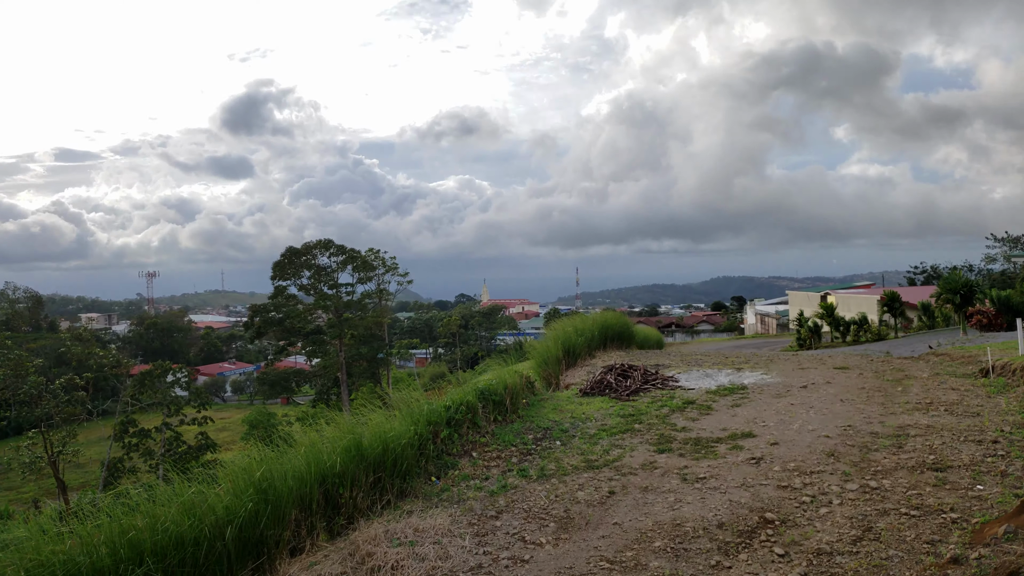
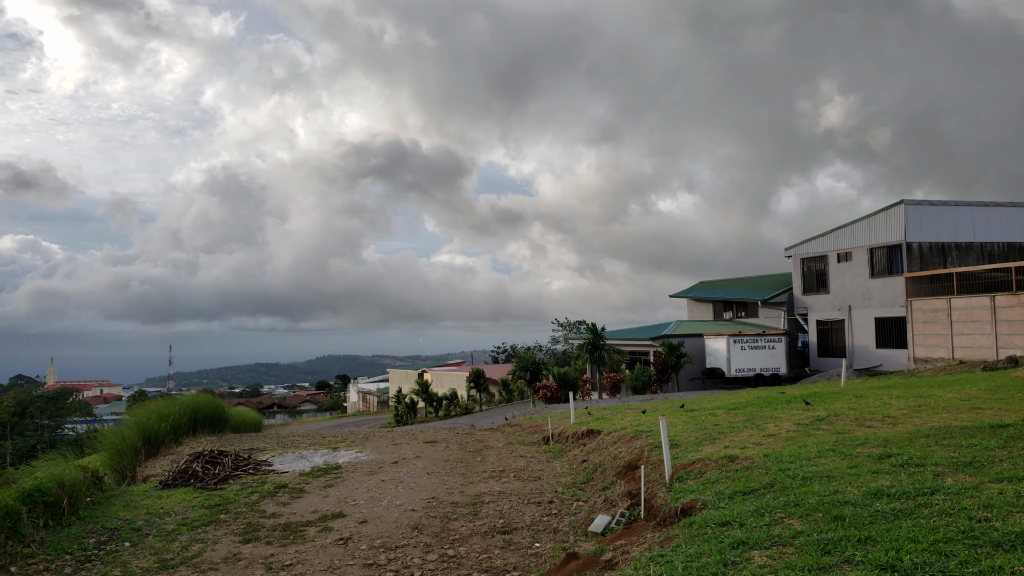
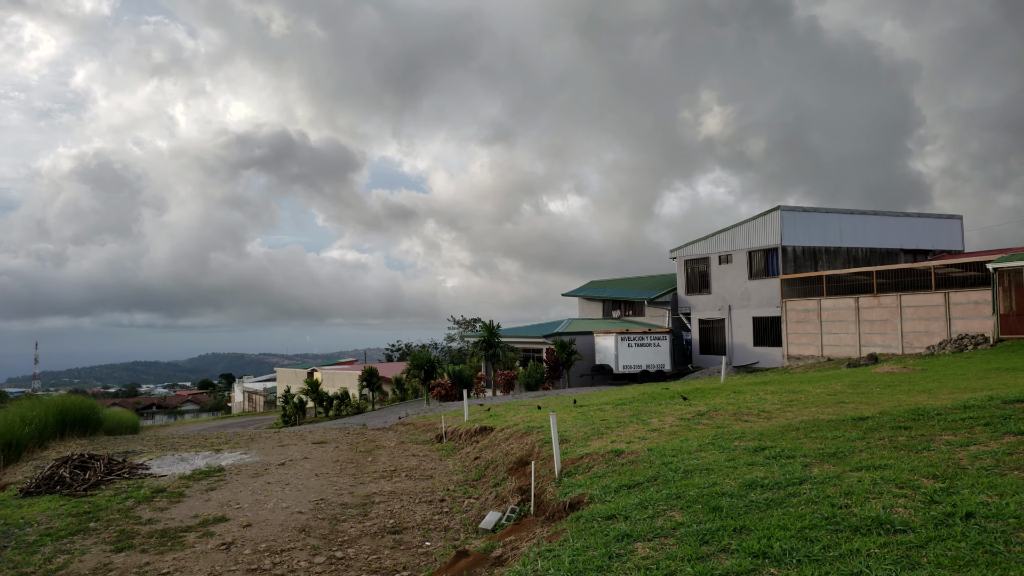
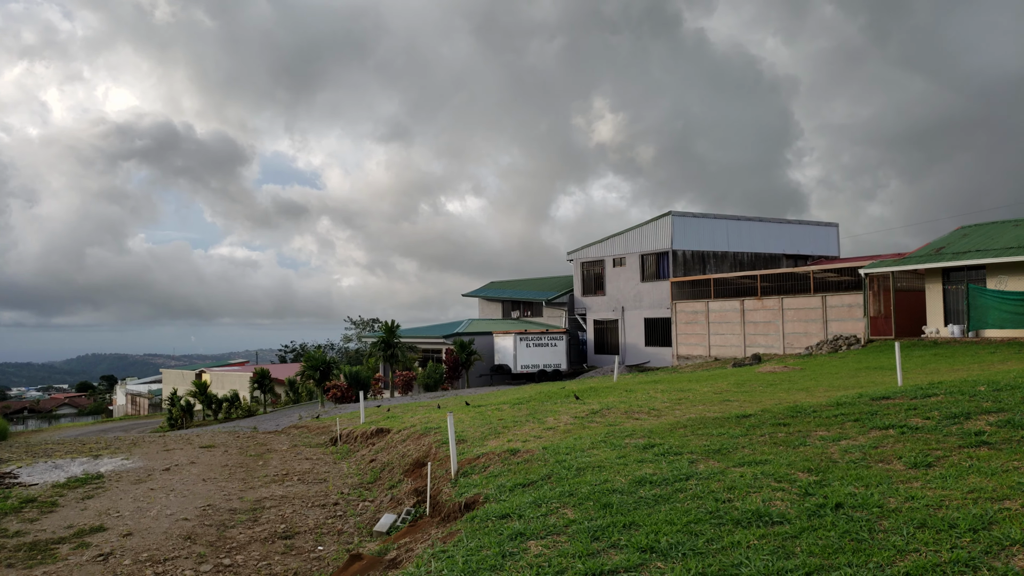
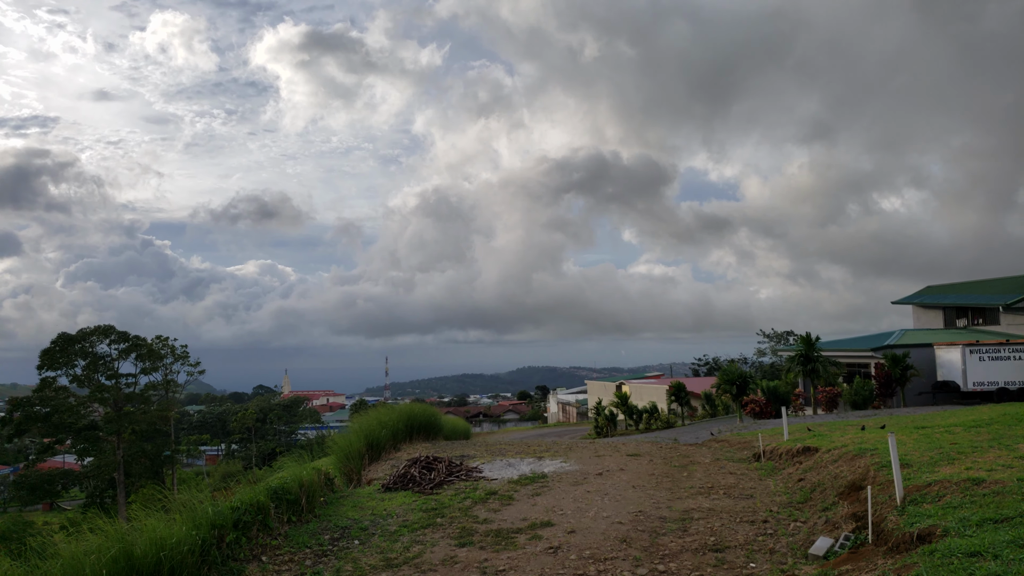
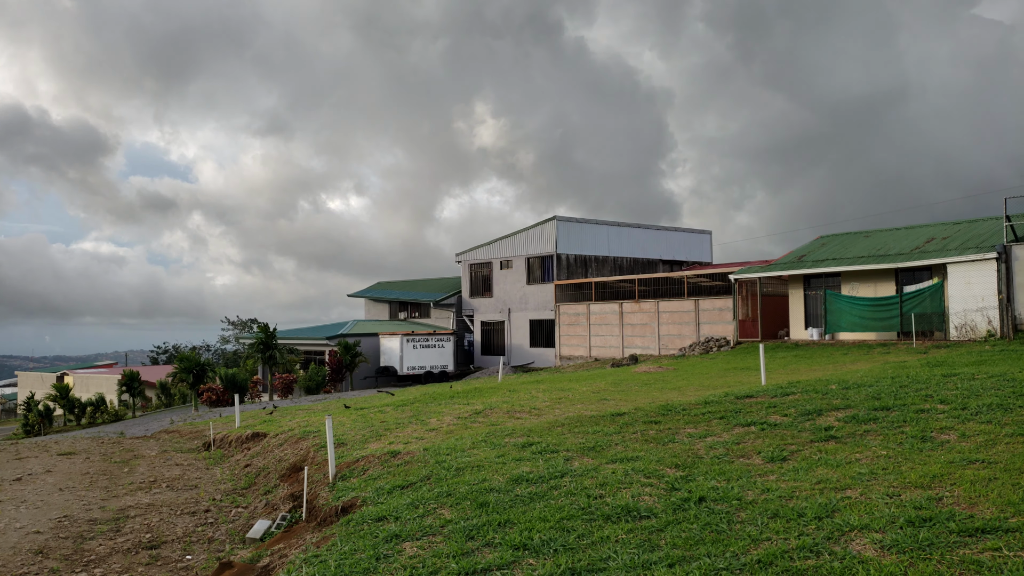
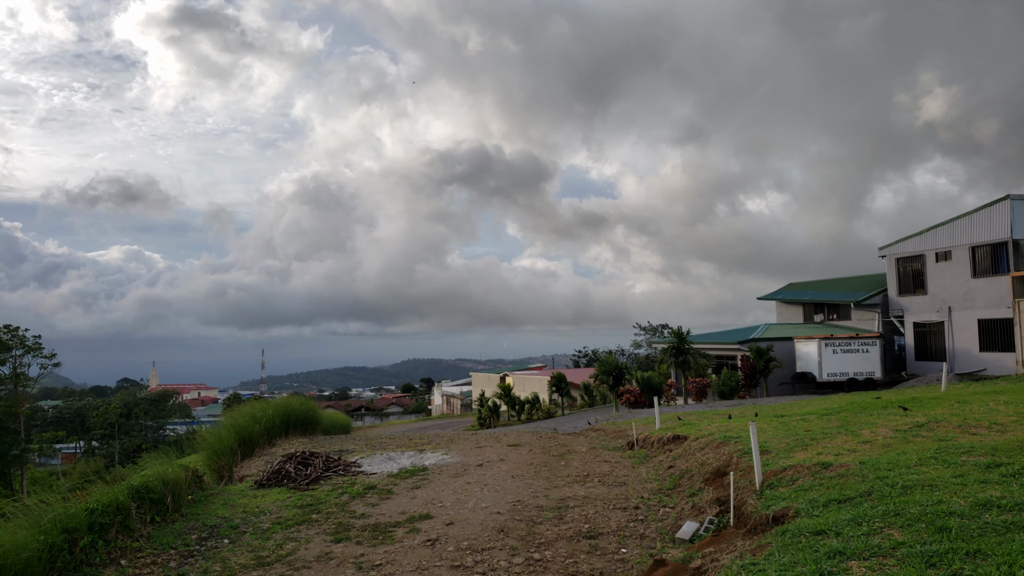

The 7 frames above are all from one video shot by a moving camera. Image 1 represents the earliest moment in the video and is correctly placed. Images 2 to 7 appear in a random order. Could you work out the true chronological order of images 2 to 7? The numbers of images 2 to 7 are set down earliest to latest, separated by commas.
5, 7, 2, 3, 4, 6
